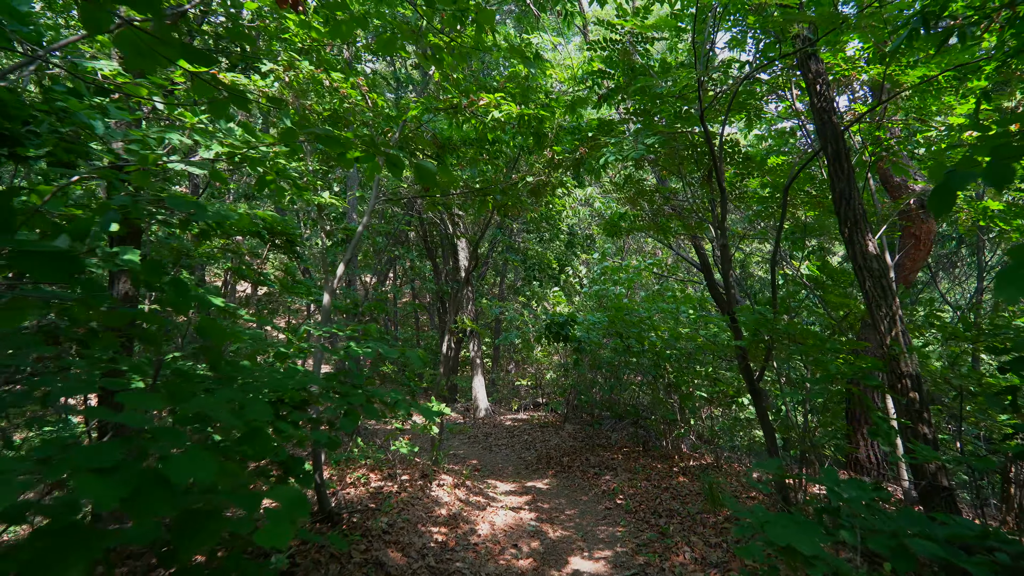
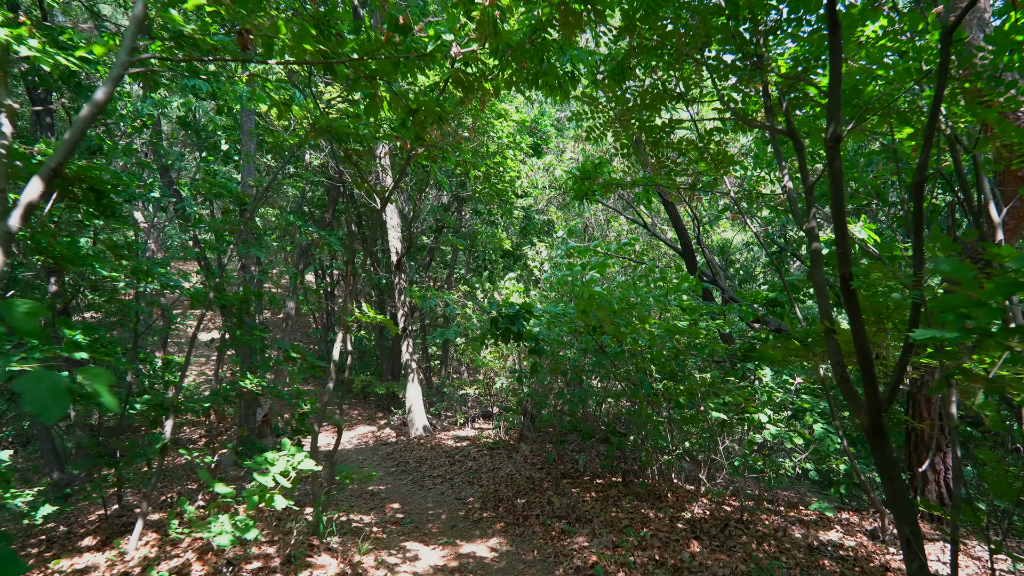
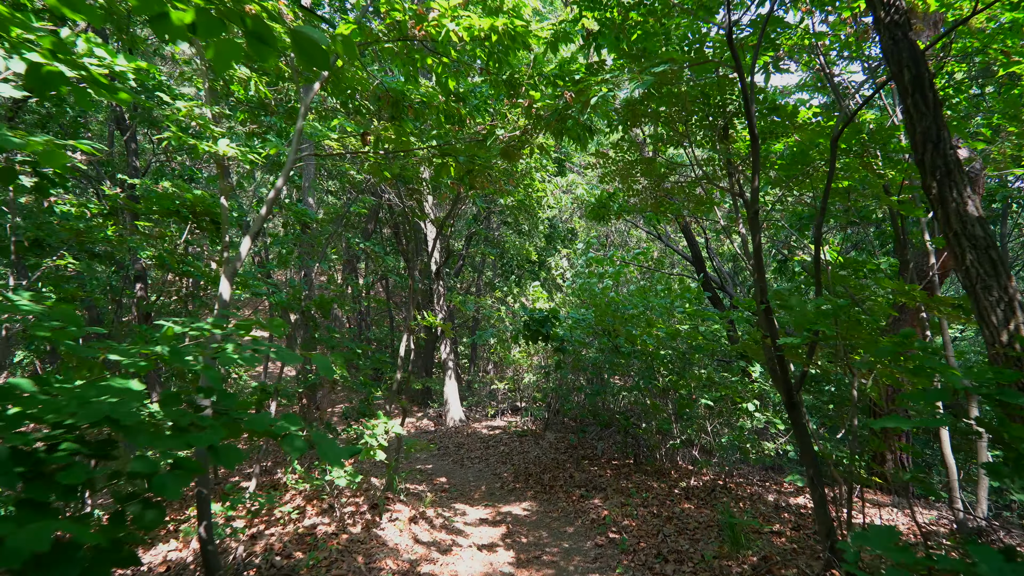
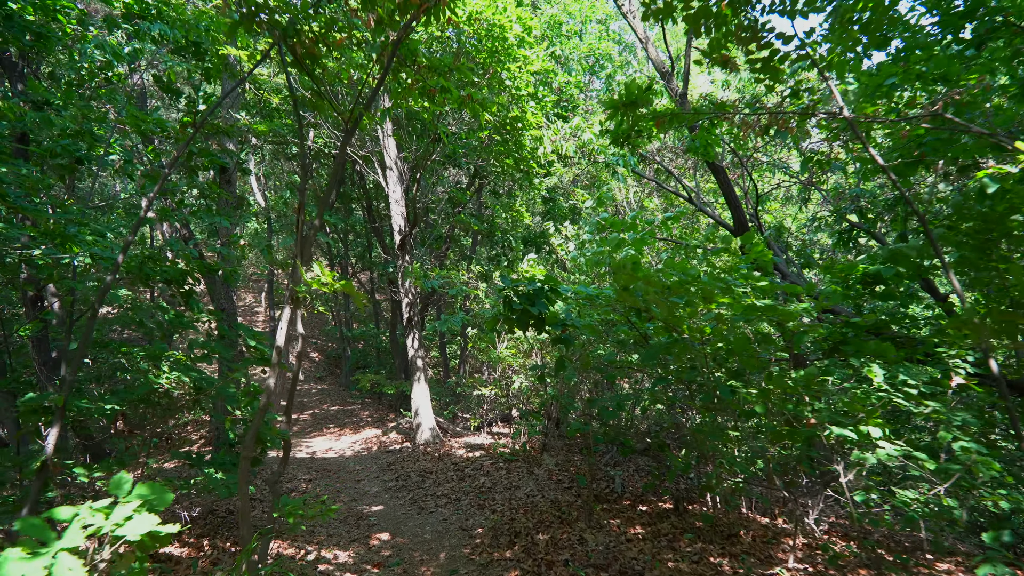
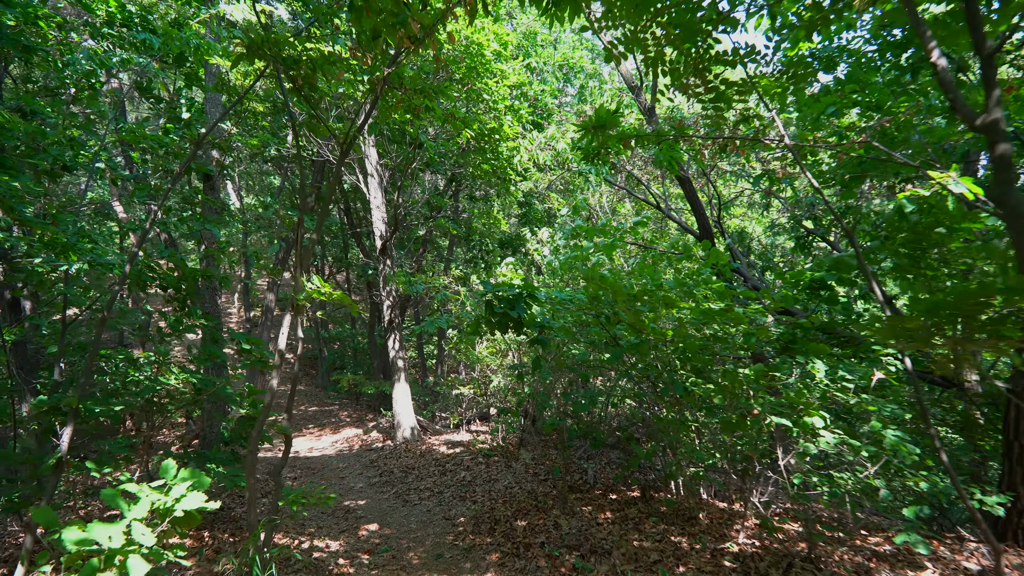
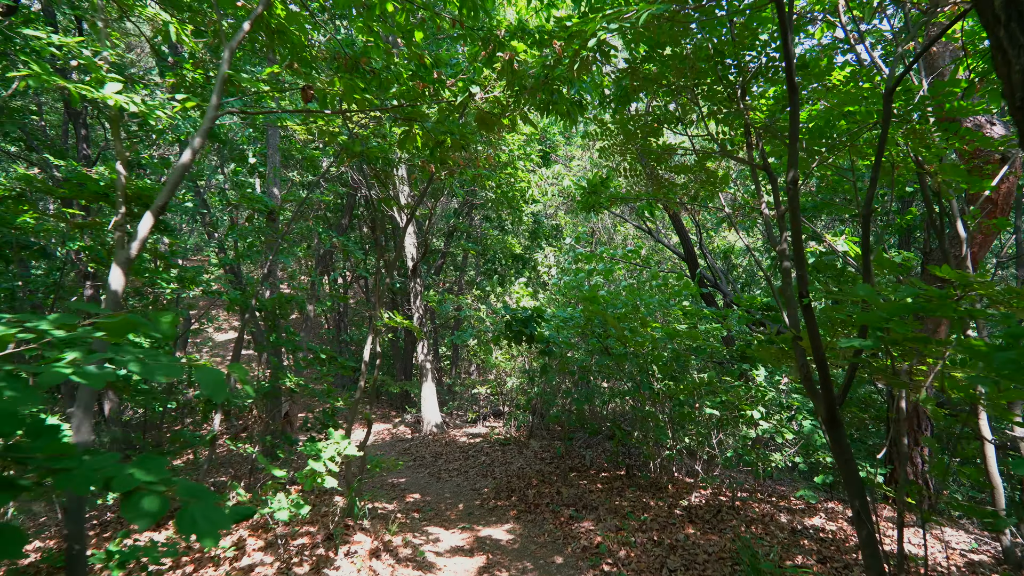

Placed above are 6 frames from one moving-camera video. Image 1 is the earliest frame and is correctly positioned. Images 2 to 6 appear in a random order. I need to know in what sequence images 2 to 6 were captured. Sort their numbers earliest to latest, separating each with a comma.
3, 6, 2, 5, 4
